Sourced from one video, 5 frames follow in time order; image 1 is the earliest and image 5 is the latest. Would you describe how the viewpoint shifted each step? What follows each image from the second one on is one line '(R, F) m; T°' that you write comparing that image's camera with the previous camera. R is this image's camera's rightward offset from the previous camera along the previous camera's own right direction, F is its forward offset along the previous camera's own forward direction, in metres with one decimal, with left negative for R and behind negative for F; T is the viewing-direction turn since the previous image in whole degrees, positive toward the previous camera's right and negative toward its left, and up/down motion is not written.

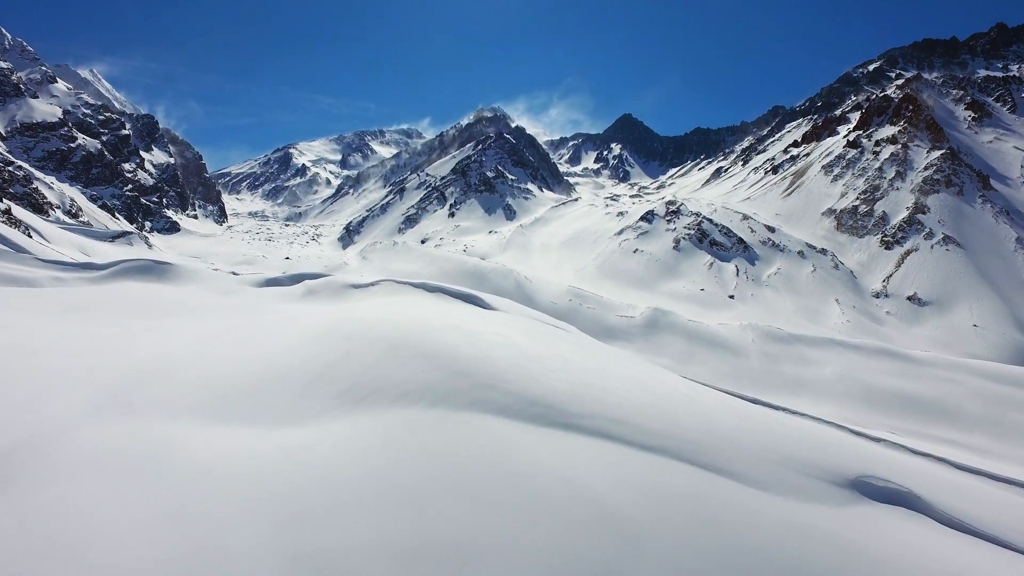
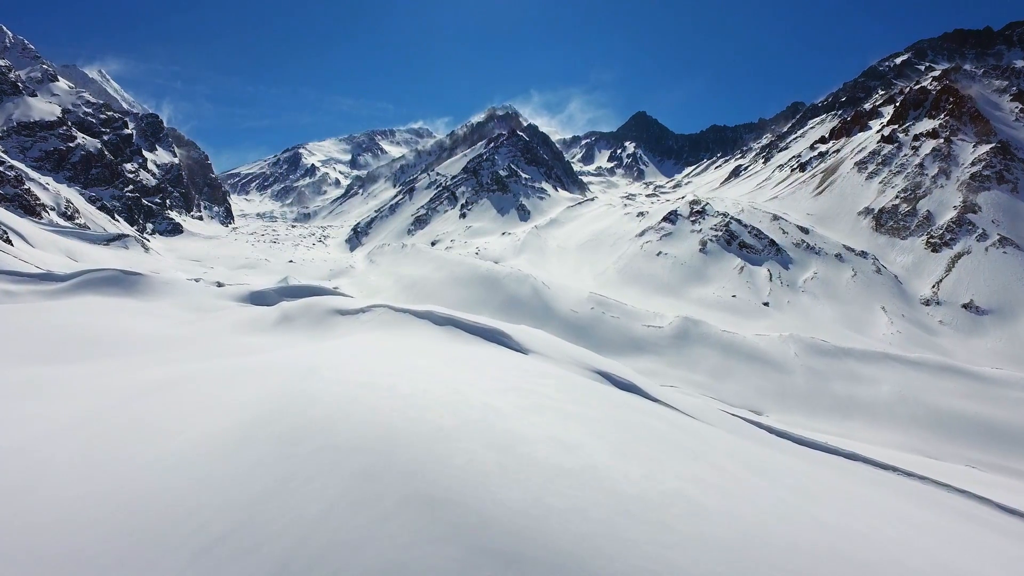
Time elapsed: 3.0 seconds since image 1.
(-0.7, +3.5) m; -1°
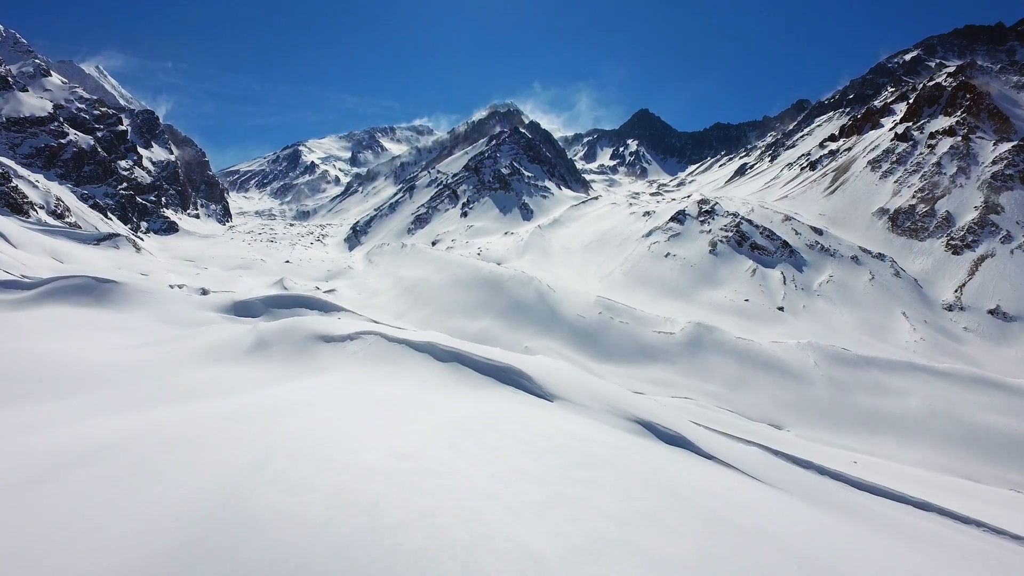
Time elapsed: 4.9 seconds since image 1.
(-0.4, +1.8) m; 0°
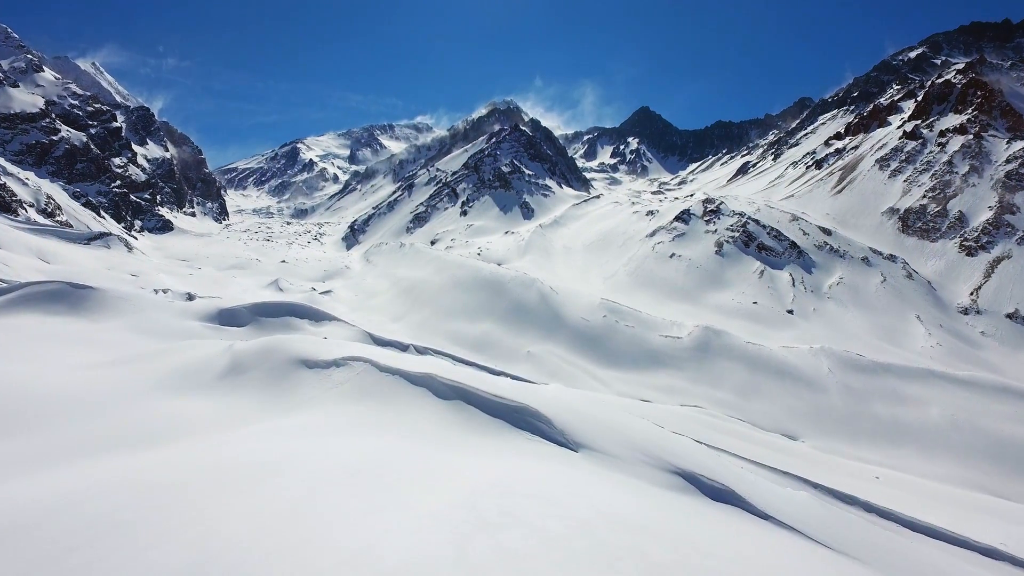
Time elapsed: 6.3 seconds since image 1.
(-0.2, +1.3) m; 0°
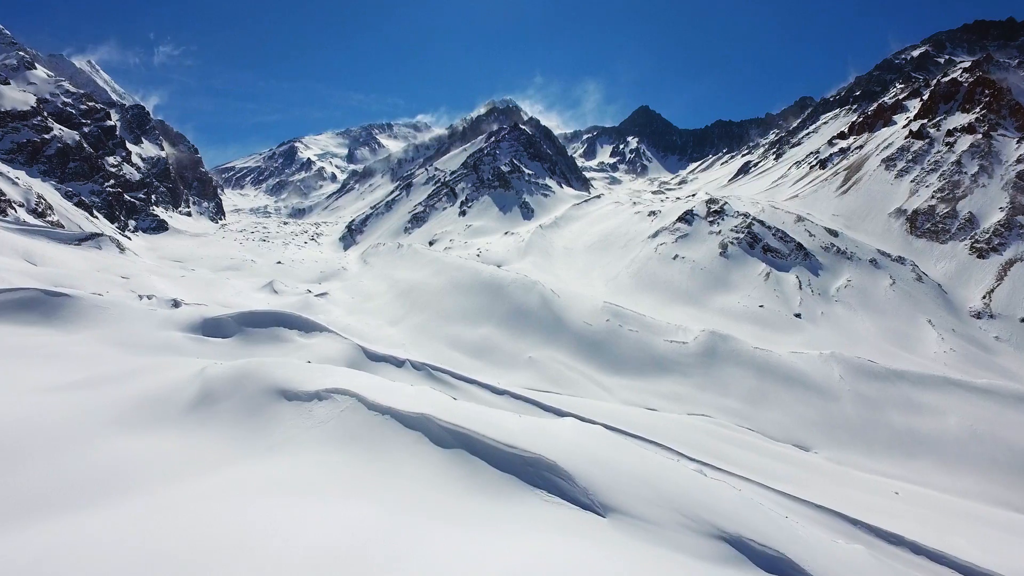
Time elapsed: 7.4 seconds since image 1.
(-0.2, +1.1) m; 0°
